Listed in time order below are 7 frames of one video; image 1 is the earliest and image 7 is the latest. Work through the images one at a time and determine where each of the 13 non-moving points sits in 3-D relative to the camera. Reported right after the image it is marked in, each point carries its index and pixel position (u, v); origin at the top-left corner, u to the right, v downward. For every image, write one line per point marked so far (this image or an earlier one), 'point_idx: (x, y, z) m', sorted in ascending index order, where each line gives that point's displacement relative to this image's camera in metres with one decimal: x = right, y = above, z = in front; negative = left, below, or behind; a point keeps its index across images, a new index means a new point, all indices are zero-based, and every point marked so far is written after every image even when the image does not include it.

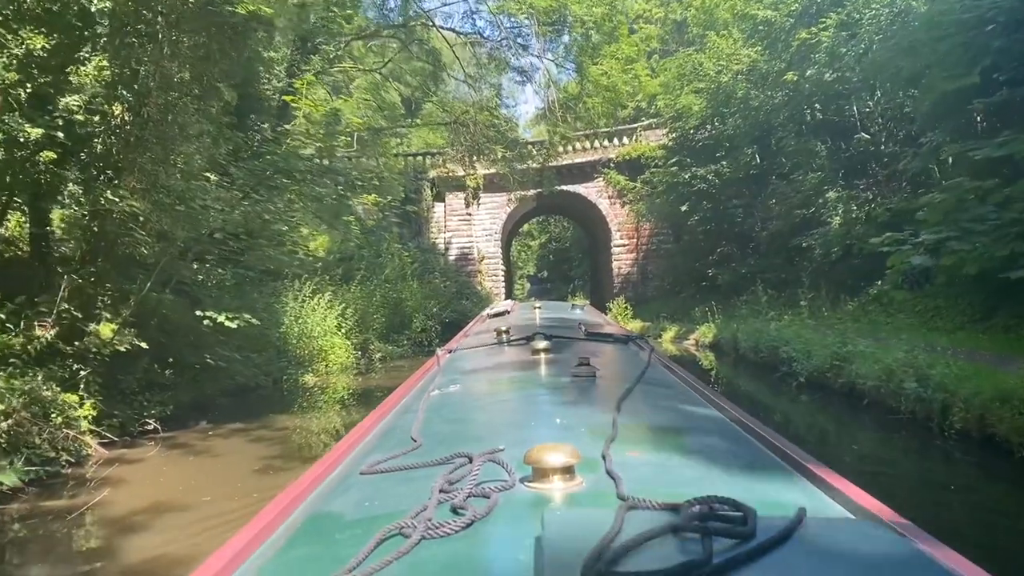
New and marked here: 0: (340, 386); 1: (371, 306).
0: (-2.1, -1.2, +10.4) m
1: (-2.2, -0.3, +13.0) m
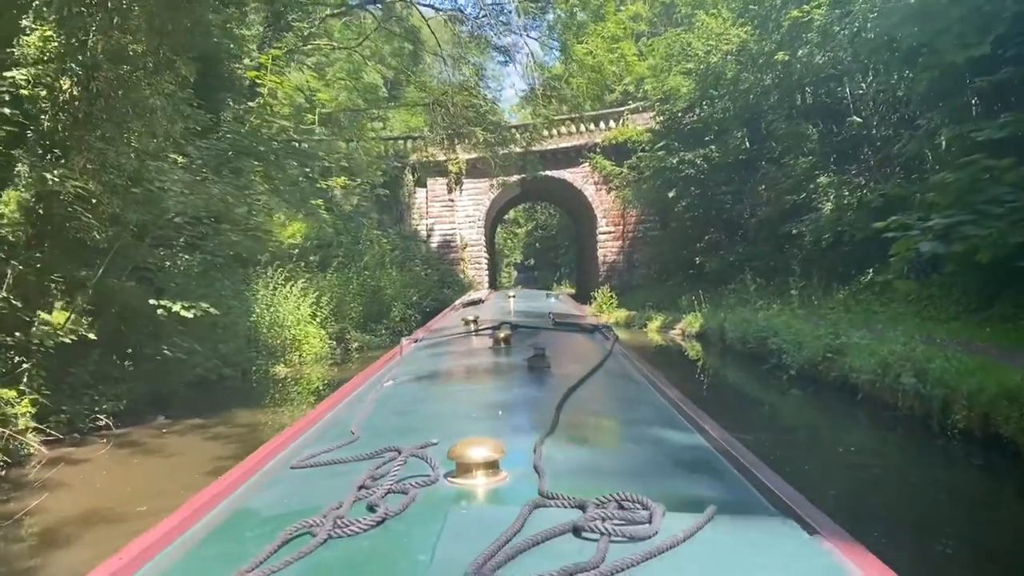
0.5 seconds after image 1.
0: (-2.3, -1.0, +10.0) m
1: (-2.4, -0.1, +12.6) m
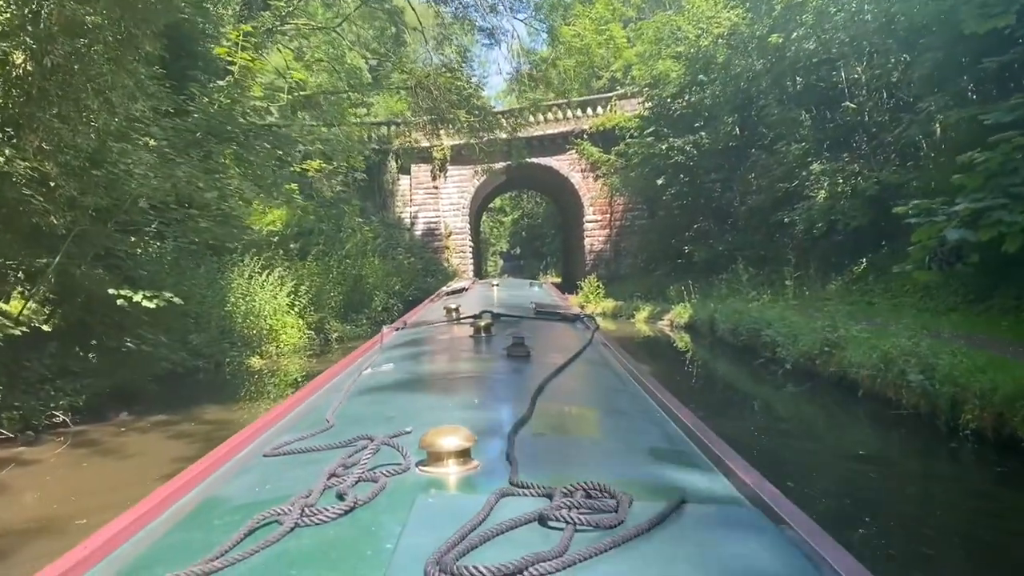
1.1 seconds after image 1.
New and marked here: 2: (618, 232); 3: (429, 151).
0: (-2.5, -0.9, +9.6) m
1: (-2.6, +0.1, +12.3) m
2: (+2.0, +1.1, +16.4) m
3: (-1.7, +2.9, +17.9) m
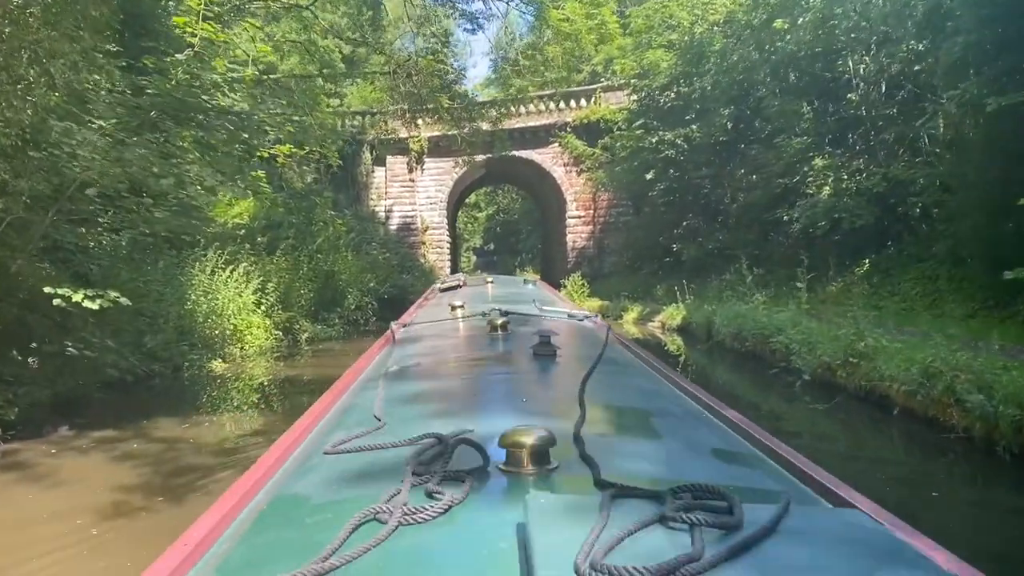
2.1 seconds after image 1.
0: (-2.7, -0.9, +8.9) m
1: (-2.9, +0.1, +11.5) m
2: (+1.7, +1.1, +15.8) m
3: (-2.1, +2.9, +17.2) m
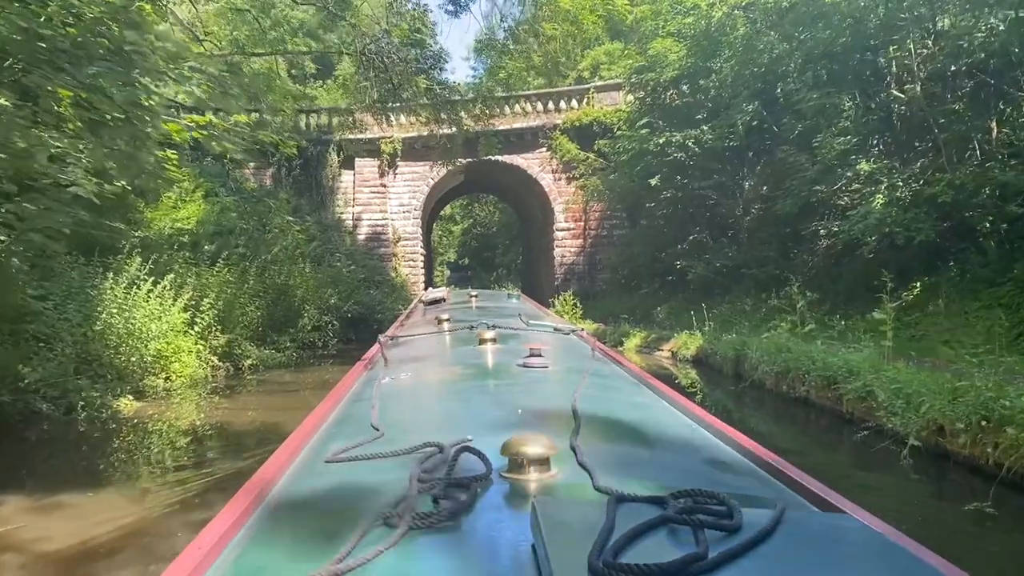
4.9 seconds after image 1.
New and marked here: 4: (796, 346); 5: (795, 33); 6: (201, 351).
0: (-2.8, -1.0, +7.1) m
1: (-3.1, -0.1, +9.8) m
2: (+1.3, +0.7, +14.2) m
3: (-2.5, +2.6, +15.5) m
4: (+2.3, -0.5, +6.8) m
5: (+3.1, +2.8, +9.5) m
6: (-3.1, -0.6, +8.4) m
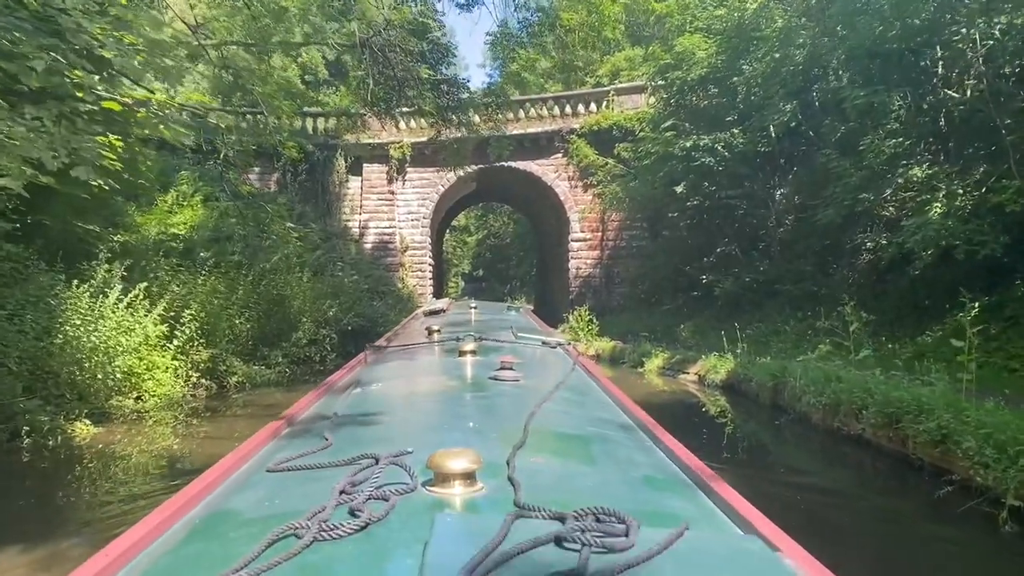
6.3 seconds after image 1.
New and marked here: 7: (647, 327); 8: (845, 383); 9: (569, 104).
0: (-2.7, -1.1, +6.4) m
1: (-2.9, -0.2, +9.0) m
2: (+1.6, +0.5, +13.4) m
3: (-2.2, +2.4, +14.8) m
4: (+2.3, -0.6, +6.0) m
5: (+3.3, +2.7, +8.7) m
6: (-3.0, -0.7, +7.7) m
7: (+1.9, -0.5, +12.2) m
8: (+2.2, -0.6, +5.7) m
9: (+0.9, +2.9, +13.3) m
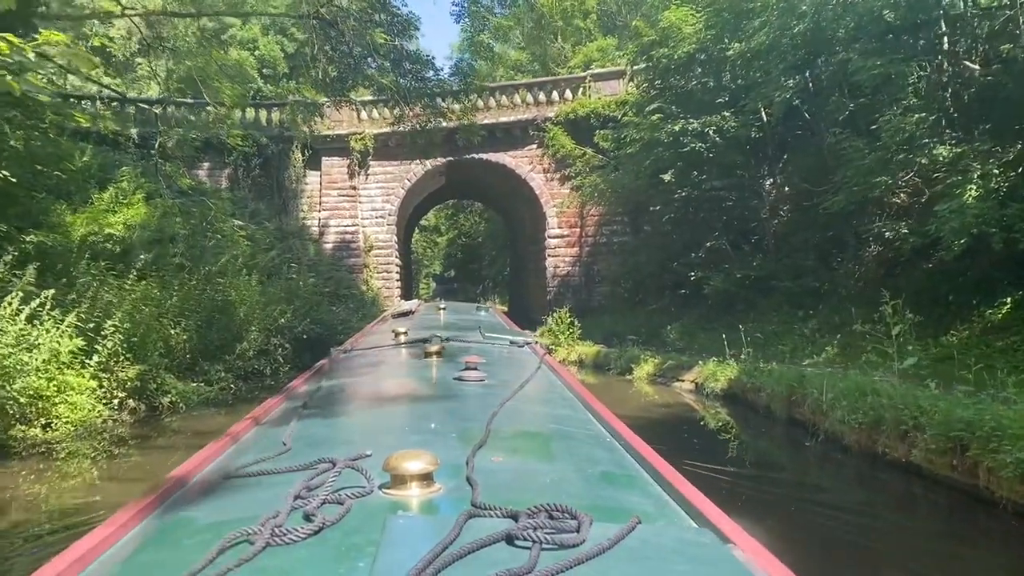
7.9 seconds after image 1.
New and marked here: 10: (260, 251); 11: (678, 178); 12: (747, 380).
0: (-2.9, -1.2, +5.3) m
1: (-3.2, -0.2, +8.0) m
2: (+1.2, +0.5, +12.4) m
3: (-2.7, +2.4, +13.7) m
4: (+2.2, -0.6, +5.1) m
5: (+3.0, +2.7, +7.9) m
6: (-3.2, -0.8, +6.6) m
7: (+1.6, -0.5, +11.3) m
8: (+2.1, -0.6, +4.8) m
9: (+0.5, +2.9, +12.4) m
10: (-3.4, +0.5, +11.8) m
11: (+1.9, +1.3, +10.3) m
12: (+1.9, -0.8, +6.7) m
